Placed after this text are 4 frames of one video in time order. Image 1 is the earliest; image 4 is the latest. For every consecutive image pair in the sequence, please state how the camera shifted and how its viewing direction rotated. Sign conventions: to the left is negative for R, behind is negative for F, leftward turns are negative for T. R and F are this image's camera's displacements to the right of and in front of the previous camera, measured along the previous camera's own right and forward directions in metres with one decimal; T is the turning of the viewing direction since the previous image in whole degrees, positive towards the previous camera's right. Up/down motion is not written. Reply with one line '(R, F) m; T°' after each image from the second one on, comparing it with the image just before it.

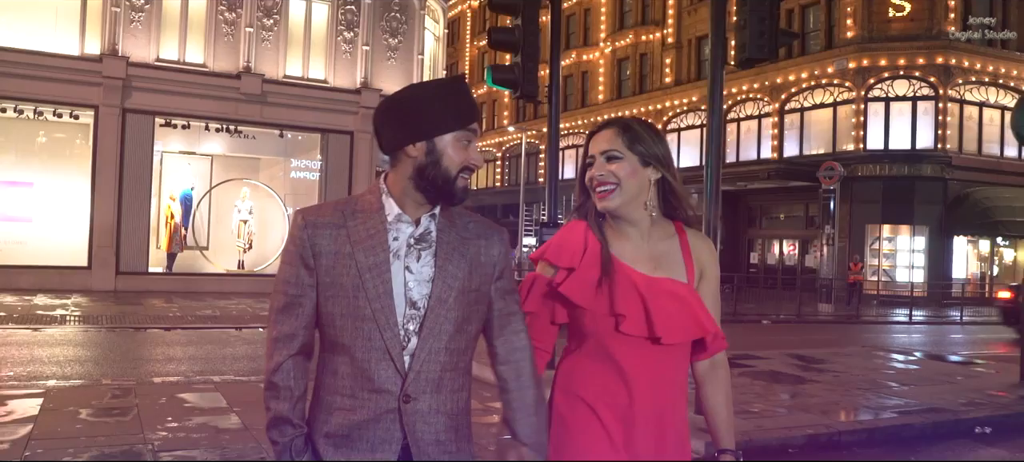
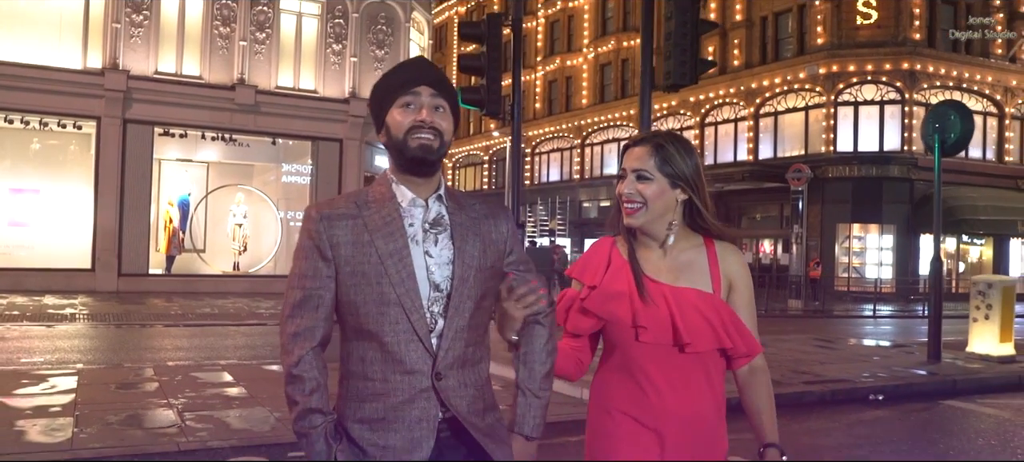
(+0.3, -1.3) m; +1°
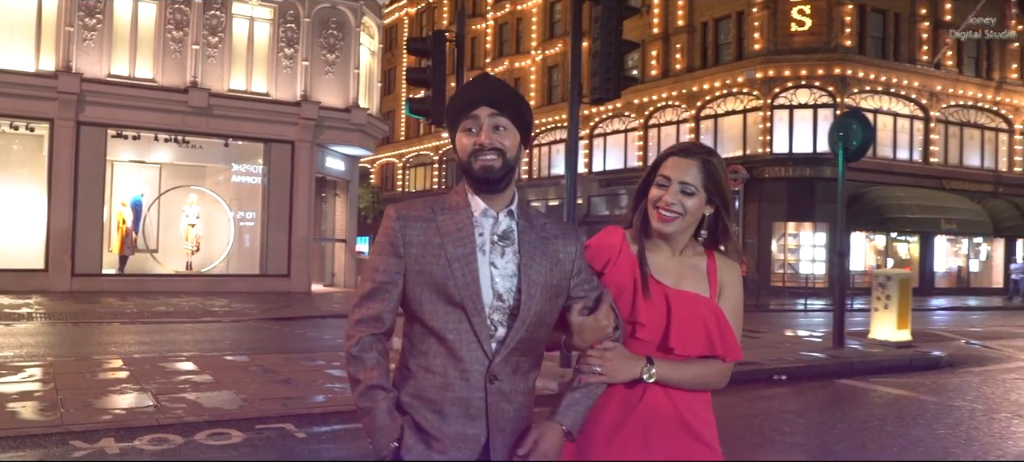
(+0.1, -0.9) m; +3°
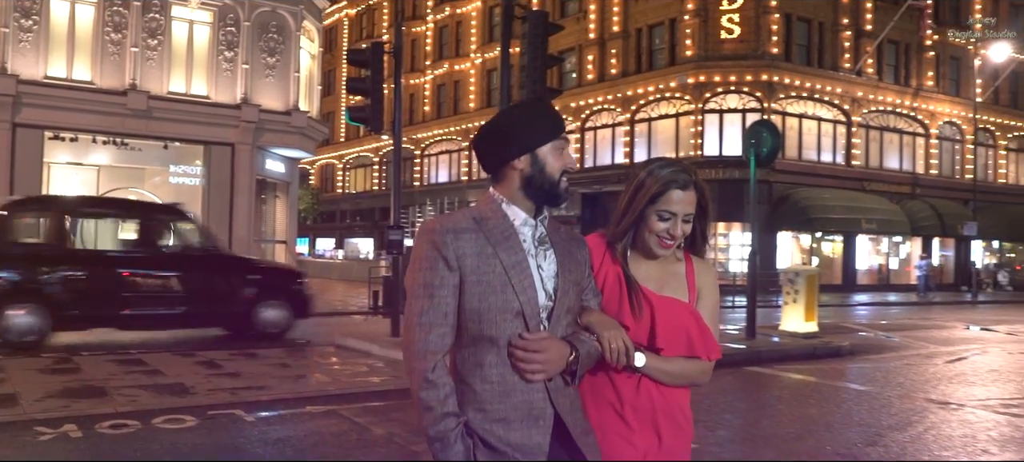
(+0.1, -0.7) m; +4°
